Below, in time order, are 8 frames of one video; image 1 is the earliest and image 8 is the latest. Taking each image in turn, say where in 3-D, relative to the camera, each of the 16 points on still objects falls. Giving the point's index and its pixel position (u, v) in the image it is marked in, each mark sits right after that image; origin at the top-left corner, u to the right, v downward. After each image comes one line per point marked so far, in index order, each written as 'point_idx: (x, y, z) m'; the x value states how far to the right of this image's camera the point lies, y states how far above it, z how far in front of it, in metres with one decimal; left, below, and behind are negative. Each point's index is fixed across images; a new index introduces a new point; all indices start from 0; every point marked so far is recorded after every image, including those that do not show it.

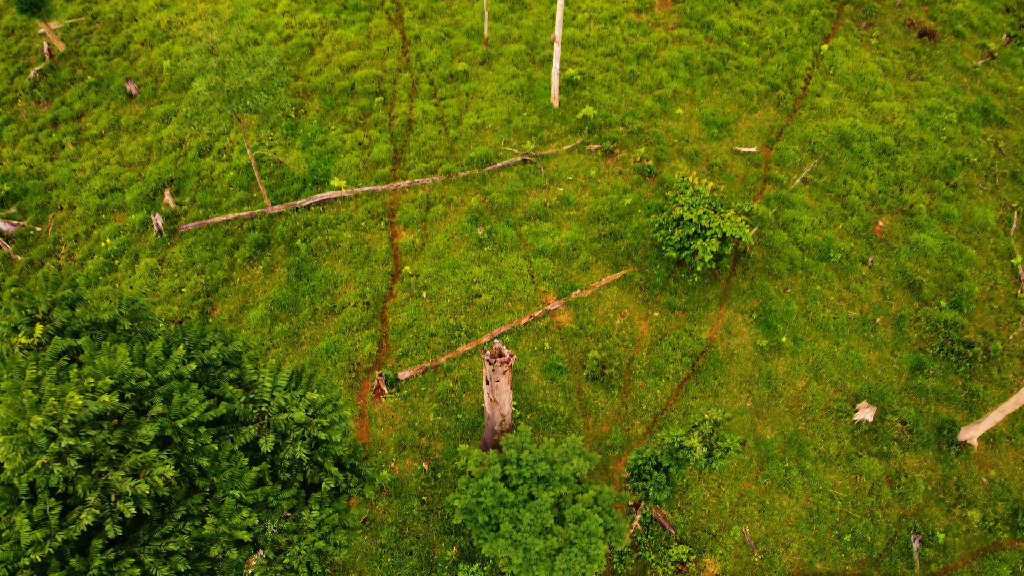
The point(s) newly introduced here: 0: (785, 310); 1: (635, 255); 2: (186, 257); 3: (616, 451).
0: (+9.3, -0.8, +16.1) m
1: (+4.4, +1.1, +17.0) m
2: (-11.5, +1.1, +16.8) m
3: (+3.0, -4.6, +13.0) m
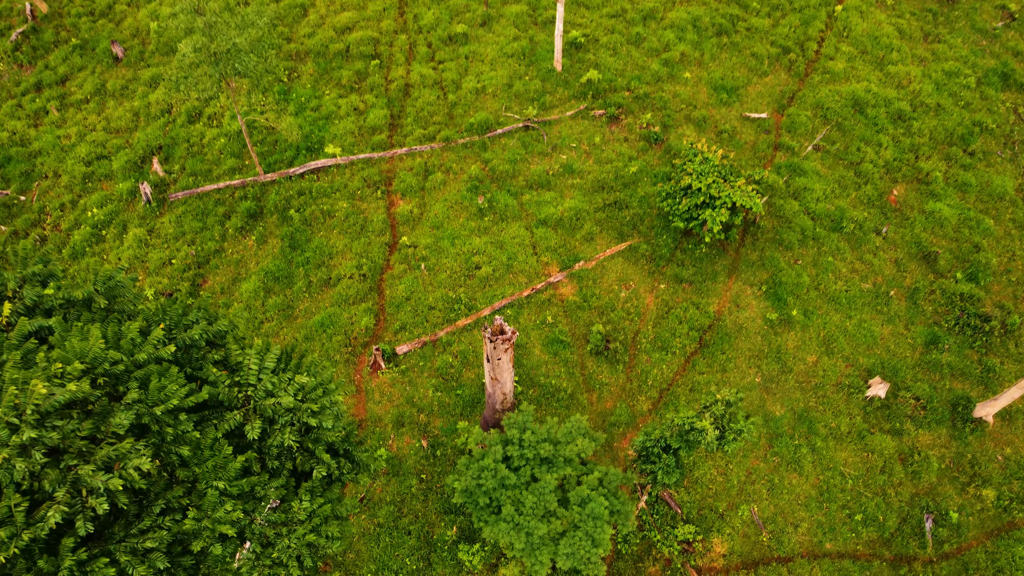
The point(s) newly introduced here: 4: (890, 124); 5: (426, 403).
0: (+9.3, +0.2, +15.5) m
1: (+4.4, +2.1, +16.3) m
2: (-11.5, +2.1, +16.1) m
3: (+3.0, -3.8, +12.7) m
4: (+16.0, +6.9, +20.0) m
5: (-2.3, -3.1, +12.3) m
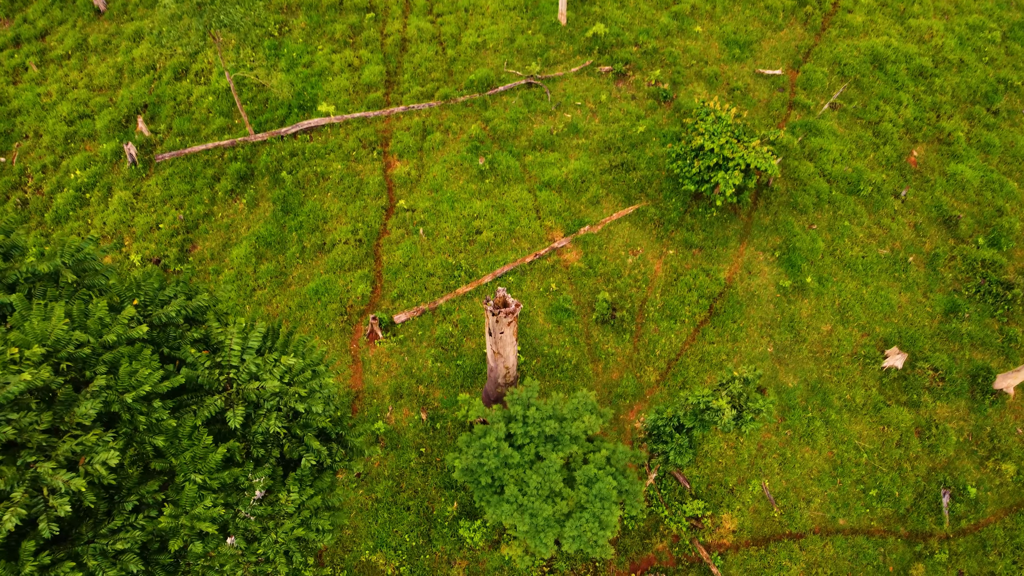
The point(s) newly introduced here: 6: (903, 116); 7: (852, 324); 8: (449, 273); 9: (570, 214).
0: (+9.4, +1.2, +14.7) m
1: (+4.5, +3.3, +15.5) m
2: (-11.4, +3.2, +15.3) m
3: (+3.1, -3.0, +12.3) m
4: (+16.1, +8.3, +18.7) m
5: (-2.2, -2.2, +11.9) m
6: (+15.0, +6.6, +17.9) m
7: (+10.0, -1.1, +13.7) m
8: (-1.8, +0.4, +13.7) m
9: (+1.8, +2.4, +14.9) m
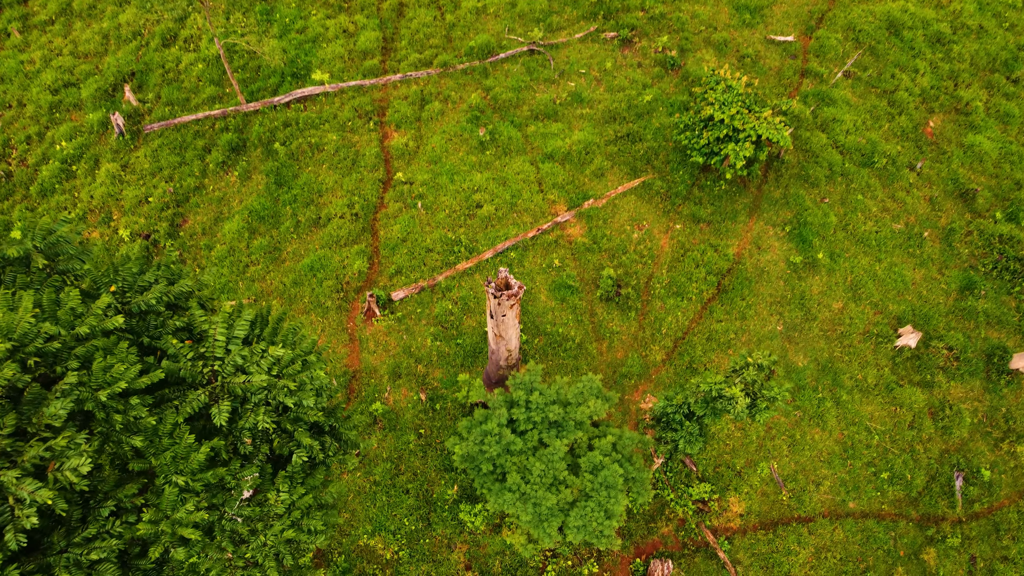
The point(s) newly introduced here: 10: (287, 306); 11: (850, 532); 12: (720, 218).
0: (+9.4, +2.0, +14.2) m
1: (+4.5, +4.1, +14.8) m
2: (-11.3, +4.0, +14.7) m
3: (+3.1, -2.3, +12.0) m
4: (+16.1, +9.2, +17.7) m
5: (-2.2, -1.6, +11.6) m
6: (+15.1, +7.5, +17.1) m
7: (+10.0, -0.4, +13.2) m
8: (-1.8, +1.1, +13.2) m
9: (+1.9, +3.1, +14.3) m
10: (-6.0, -0.5, +12.4) m
11: (+7.1, -5.1, +9.6) m
12: (+6.3, +2.1, +14.1) m
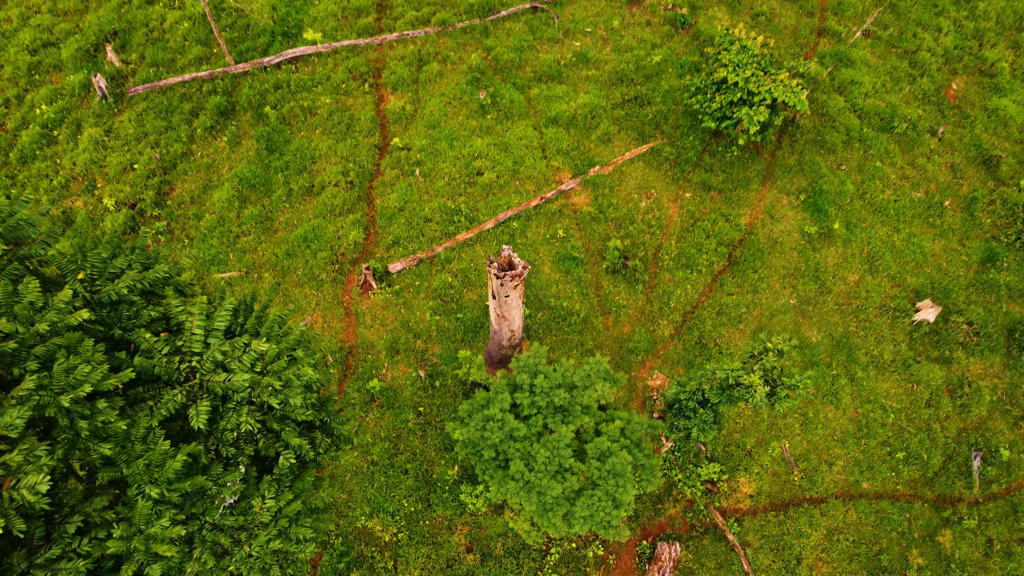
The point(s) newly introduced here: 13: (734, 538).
0: (+9.5, +2.8, +13.5) m
1: (+4.6, +4.9, +14.0) m
2: (-11.3, +4.8, +14.0) m
3: (+3.2, -1.7, +11.6) m
4: (+16.2, +10.3, +16.5) m
5: (-2.1, -1.0, +11.2) m
6: (+15.1, +8.5, +16.0) m
7: (+10.1, +0.4, +12.7) m
8: (-1.7, +1.9, +12.6) m
9: (+2.0, +4.0, +13.6) m
10: (-6.0, +0.2, +11.9) m
11: (+7.1, -4.6, +9.4) m
12: (+6.4, +3.0, +13.4) m
13: (+4.4, -5.0, +9.2) m
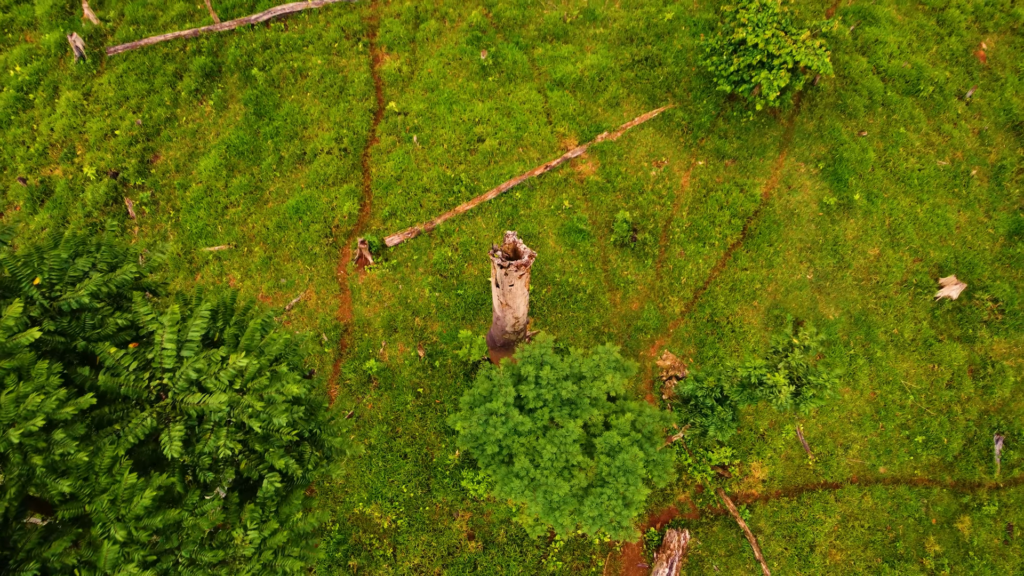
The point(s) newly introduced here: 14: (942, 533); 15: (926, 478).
0: (+9.6, +3.5, +12.7) m
1: (+4.7, +5.7, +13.1) m
2: (-11.2, +5.6, +13.1) m
3: (+3.2, -1.0, +11.1) m
4: (+16.3, +11.2, +15.2) m
5: (-2.1, -0.4, +10.7) m
6: (+15.2, +9.4, +14.8) m
7: (+10.2, +1.0, +12.1) m
8: (-1.7, +2.5, +11.9) m
9: (+2.0, +4.7, +12.8) m
10: (-5.9, +0.8, +11.4) m
11: (+7.2, -4.1, +9.1) m
12: (+6.5, +3.7, +12.6) m
13: (+4.5, -4.5, +8.9) m
14: (+8.7, -4.9, +9.4) m
15: (+8.3, -3.8, +9.4) m
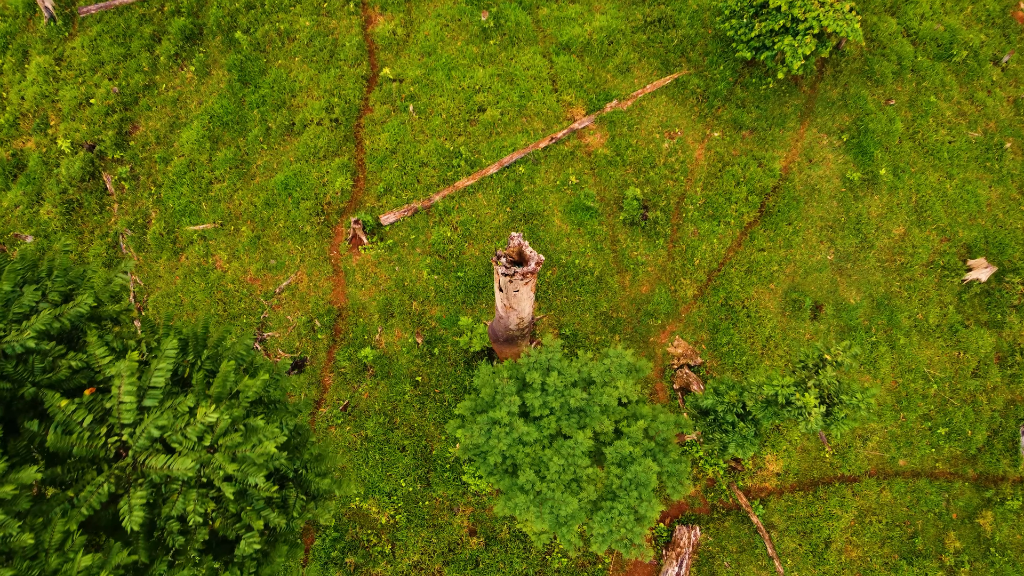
0: (+9.7, +4.0, +11.8) m
1: (+4.8, +6.2, +12.1) m
2: (-11.1, +6.1, +12.2) m
3: (+3.3, -0.6, +10.6) m
4: (+16.4, +11.8, +13.9) m
5: (-2.0, 0.0, +10.1) m
6: (+15.3, +10.0, +13.6) m
7: (+10.3, +1.5, +11.4) m
8: (-1.6, +3.0, +11.1) m
9: (+2.1, +5.2, +11.8) m
10: (-5.8, +1.3, +10.7) m
11: (+7.2, -3.8, +8.7) m
12: (+6.6, +4.2, +11.8) m
13: (+4.6, -4.3, +8.6) m
14: (+8.8, -4.6, +9.0) m
15: (+8.4, -3.5, +9.0) m
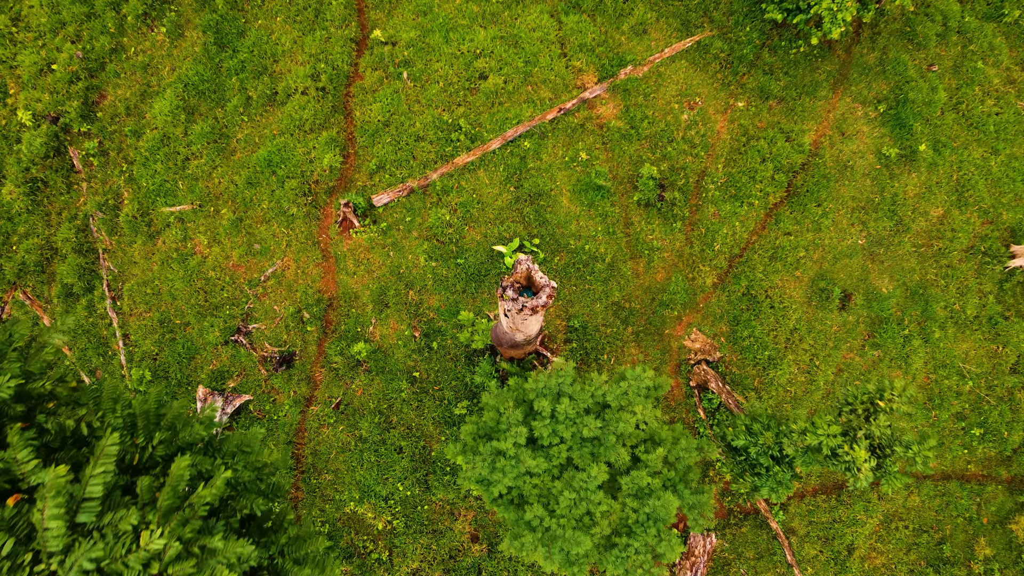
0: (+9.8, +4.3, +10.7) m
1: (+4.9, +6.5, +10.9) m
2: (-11.0, +6.5, +11.0) m
3: (+3.4, -0.4, +9.8) m
4: (+16.5, +12.2, +12.2) m
5: (-1.9, +0.2, +9.3) m
6: (+15.5, +10.4, +12.0) m
7: (+10.3, +1.8, +10.4) m
8: (-1.5, +3.3, +10.1) m
9: (+2.2, +5.5, +10.7) m
10: (-5.7, +1.5, +9.9) m
11: (+7.3, -3.7, +8.2) m
12: (+6.7, +4.5, +10.7) m
13: (+4.6, -4.1, +8.0) m
14: (+8.8, -4.5, +8.5) m
15: (+8.5, -3.3, +8.4) m
